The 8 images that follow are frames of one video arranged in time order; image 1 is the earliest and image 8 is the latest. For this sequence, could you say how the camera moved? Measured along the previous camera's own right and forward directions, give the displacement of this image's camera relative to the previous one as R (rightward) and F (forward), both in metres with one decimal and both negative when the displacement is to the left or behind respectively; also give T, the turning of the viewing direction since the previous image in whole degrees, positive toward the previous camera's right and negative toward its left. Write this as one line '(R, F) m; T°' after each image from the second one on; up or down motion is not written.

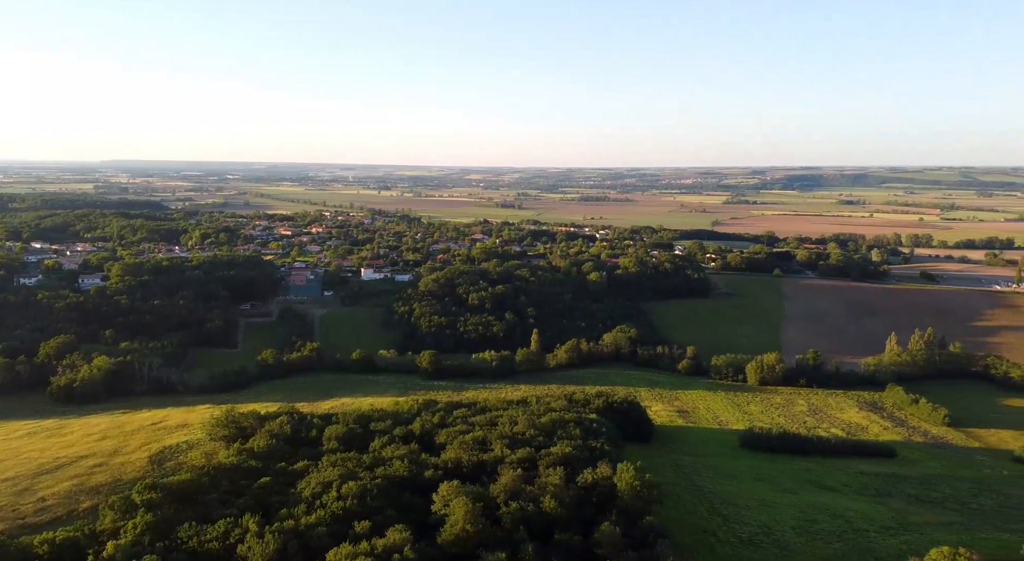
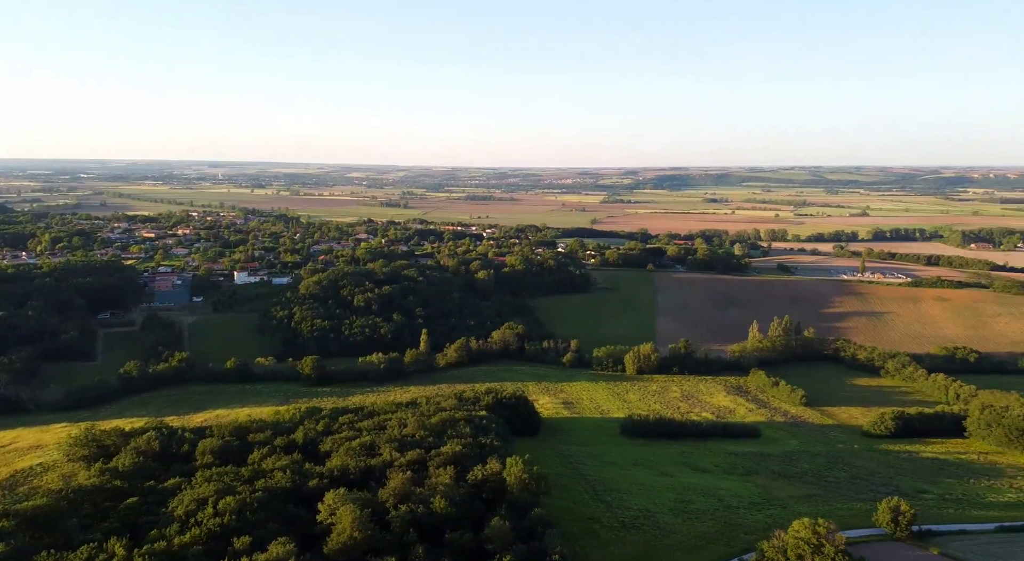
(+0.1, -0.9) m; +8°
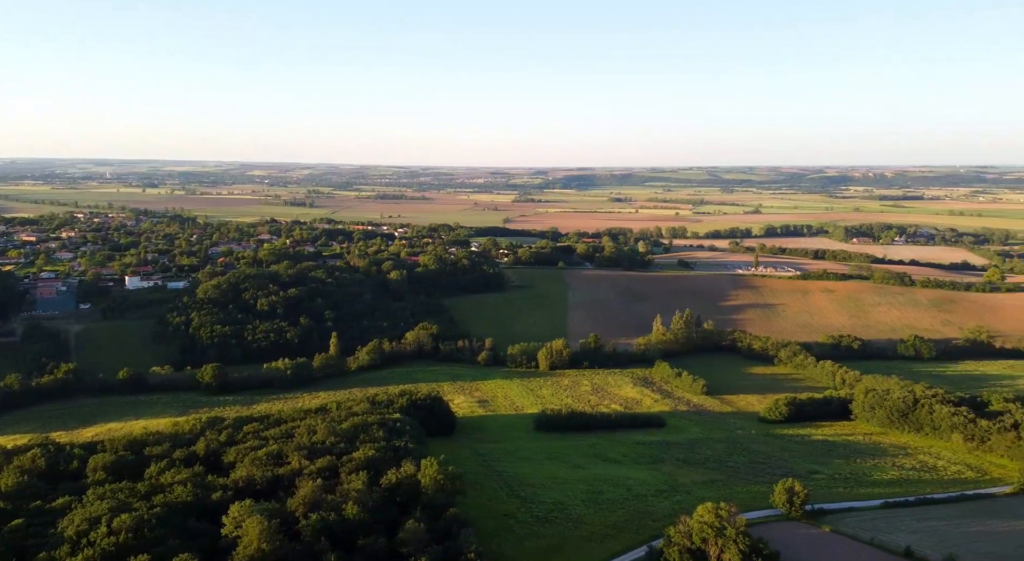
(+0.1, -0.7) m; +6°
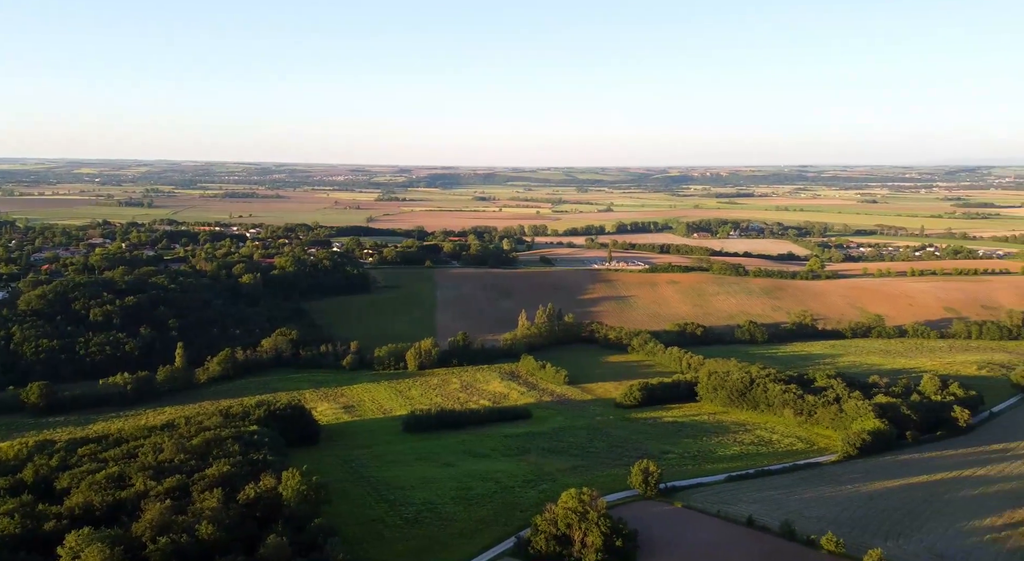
(+0.1, -1.1) m; +9°
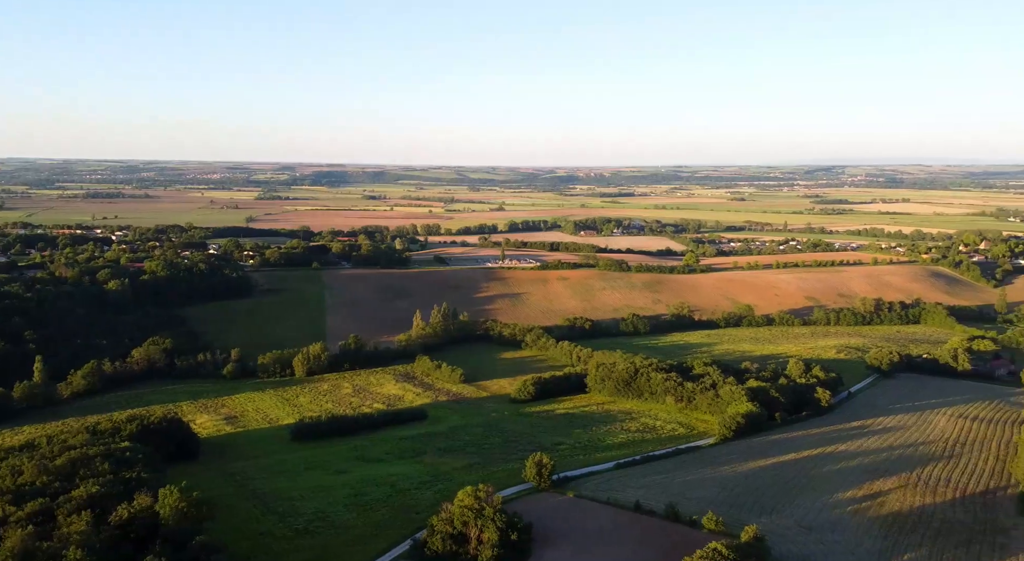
(+0.2, -0.9) m; +7°
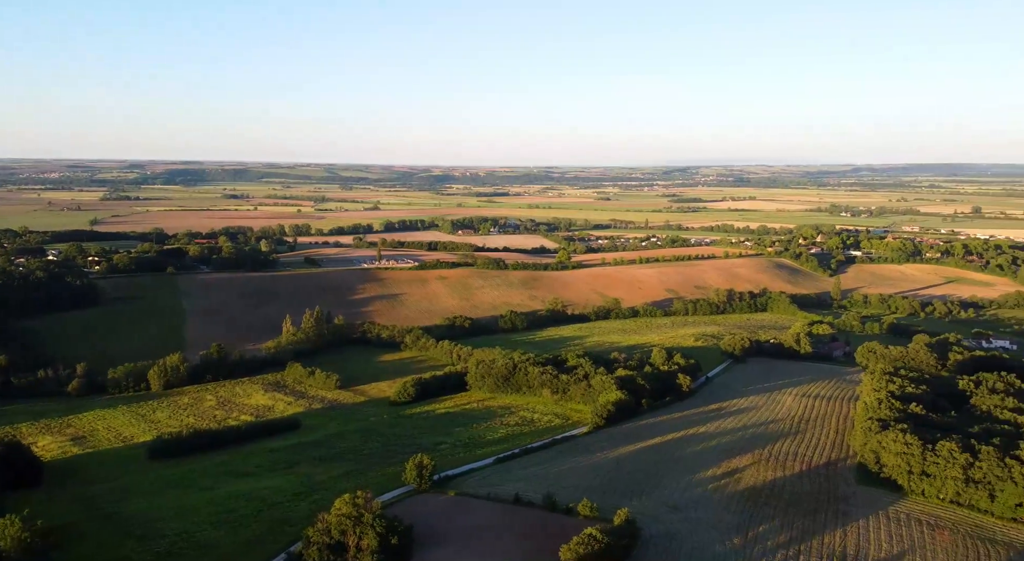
(+0.4, -1.1) m; +8°
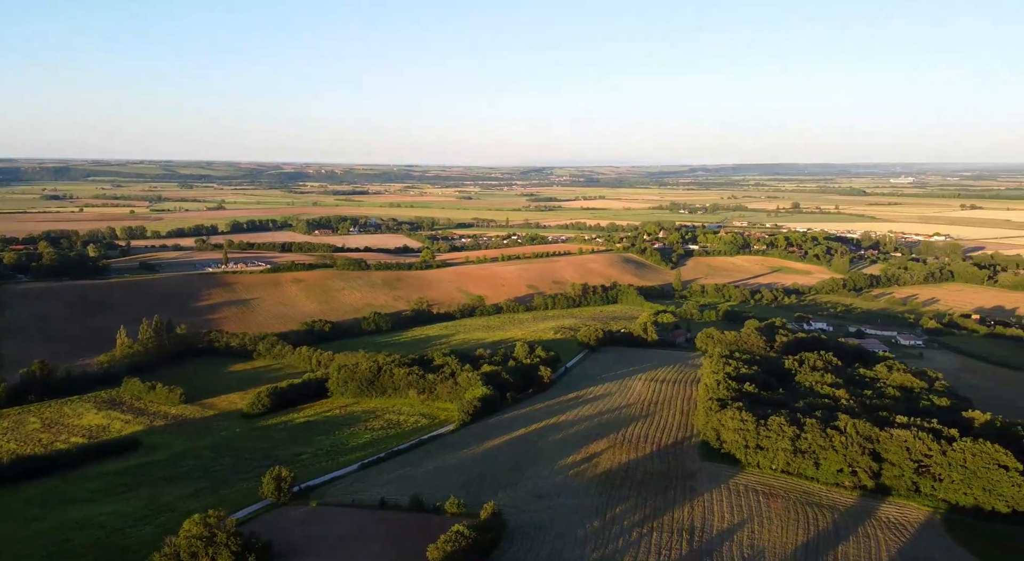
(+0.7, -1.2) m; +8°
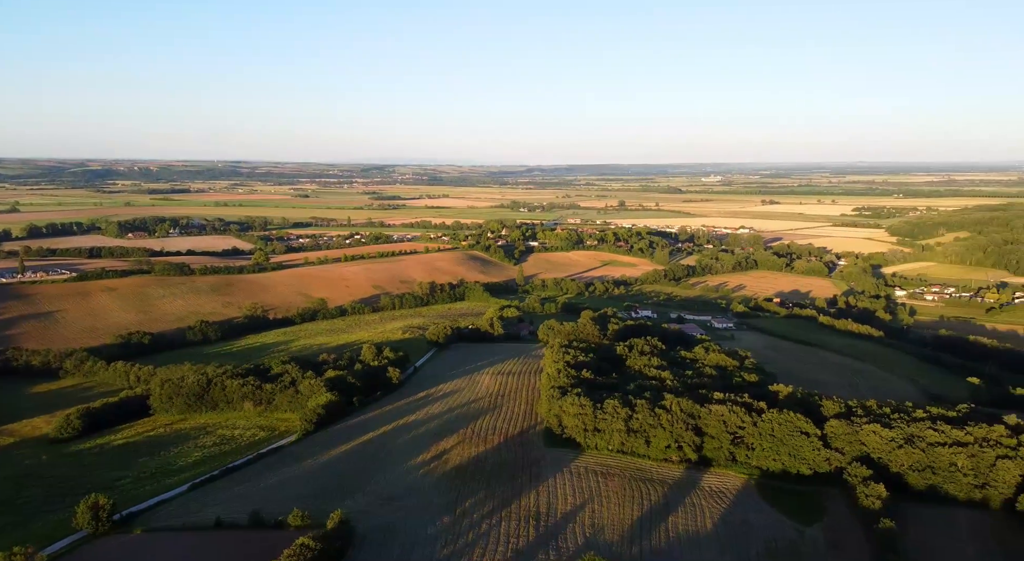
(-1.5, -0.7) m; +12°
